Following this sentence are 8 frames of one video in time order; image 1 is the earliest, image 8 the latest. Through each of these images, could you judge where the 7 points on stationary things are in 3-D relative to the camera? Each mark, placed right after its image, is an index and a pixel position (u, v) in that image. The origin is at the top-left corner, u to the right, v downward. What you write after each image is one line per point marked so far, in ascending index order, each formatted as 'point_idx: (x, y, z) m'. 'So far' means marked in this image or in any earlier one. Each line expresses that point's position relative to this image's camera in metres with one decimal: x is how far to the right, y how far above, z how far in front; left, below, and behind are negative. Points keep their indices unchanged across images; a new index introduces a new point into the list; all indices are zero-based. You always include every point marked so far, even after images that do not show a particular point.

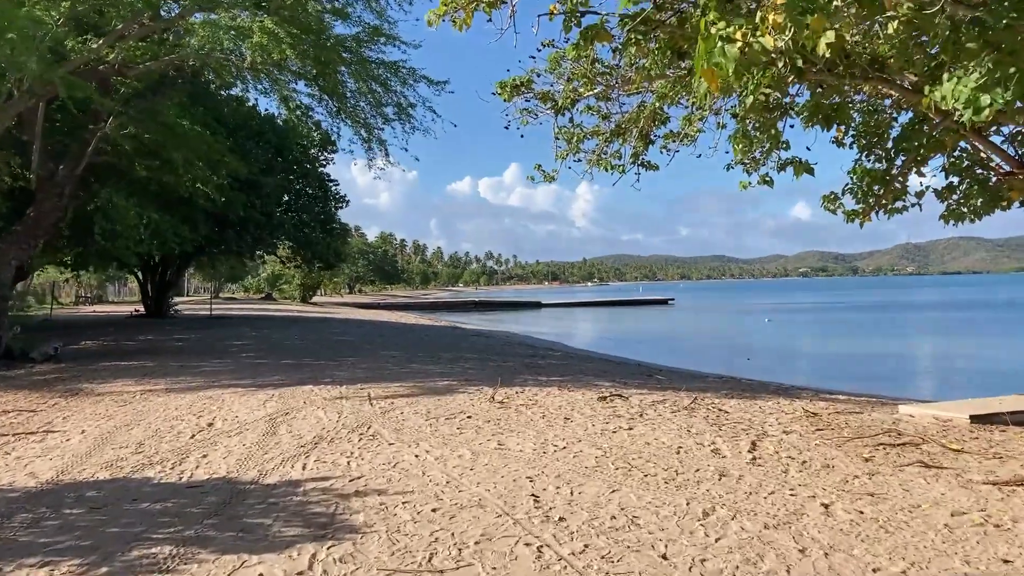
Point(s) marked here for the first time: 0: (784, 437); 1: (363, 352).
0: (+2.2, -1.2, +7.3) m
1: (-2.6, -1.1, +15.7) m
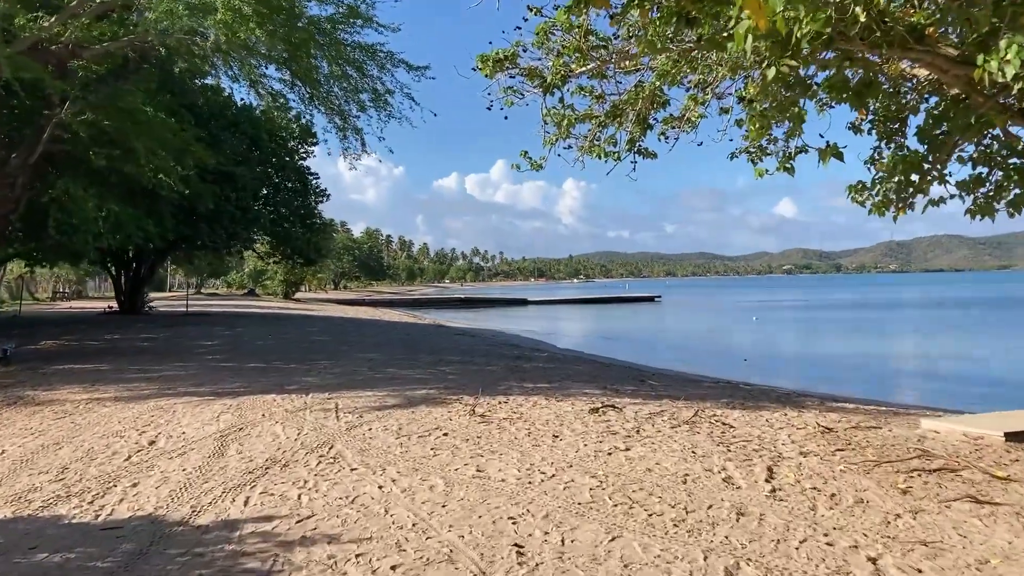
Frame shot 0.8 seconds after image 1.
0: (+2.0, -1.2, +6.4) m
1: (-2.8, -1.1, +14.8) m
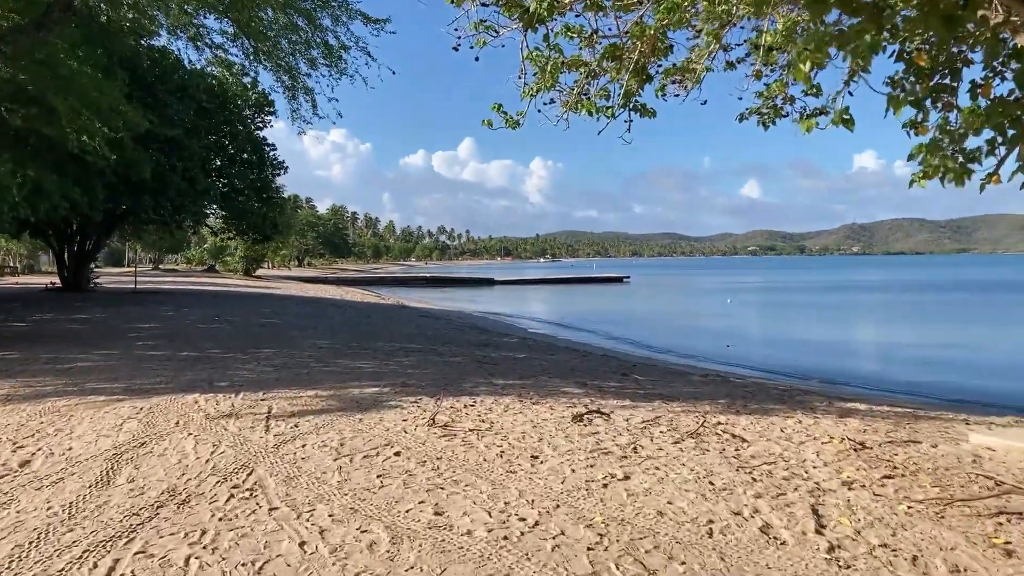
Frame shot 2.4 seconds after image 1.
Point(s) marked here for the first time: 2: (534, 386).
0: (+1.9, -1.1, +5.1) m
1: (-3.3, -0.8, +13.2) m
2: (+0.2, -1.0, +9.3) m
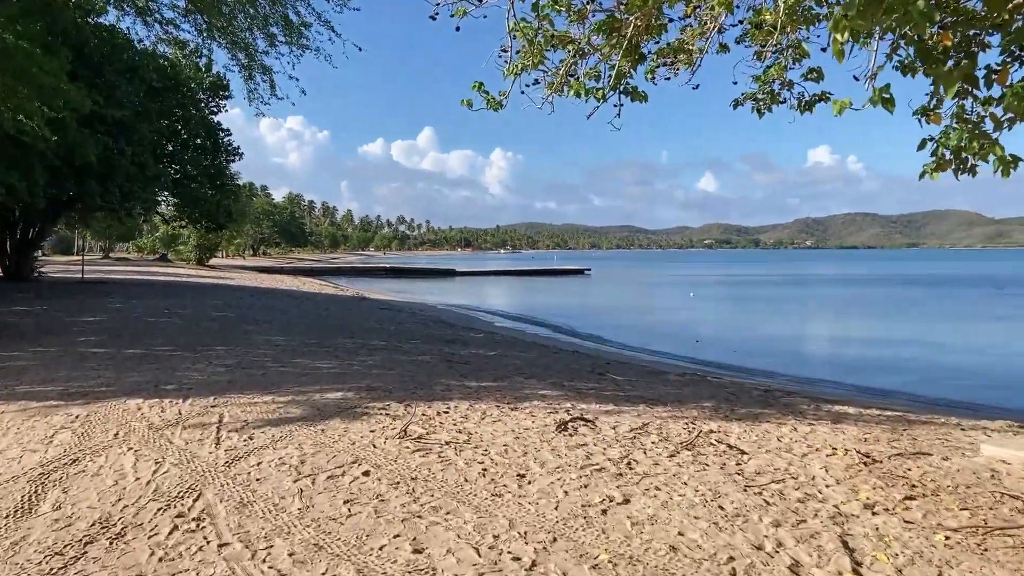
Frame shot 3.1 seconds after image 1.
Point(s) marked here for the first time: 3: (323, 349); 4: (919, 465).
0: (+1.8, -1.1, +4.5) m
1: (-3.7, -0.7, +12.5) m
2: (0.0, -1.0, +8.7) m
3: (-2.3, -0.8, +11.4) m
4: (+2.7, -1.2, +6.0) m
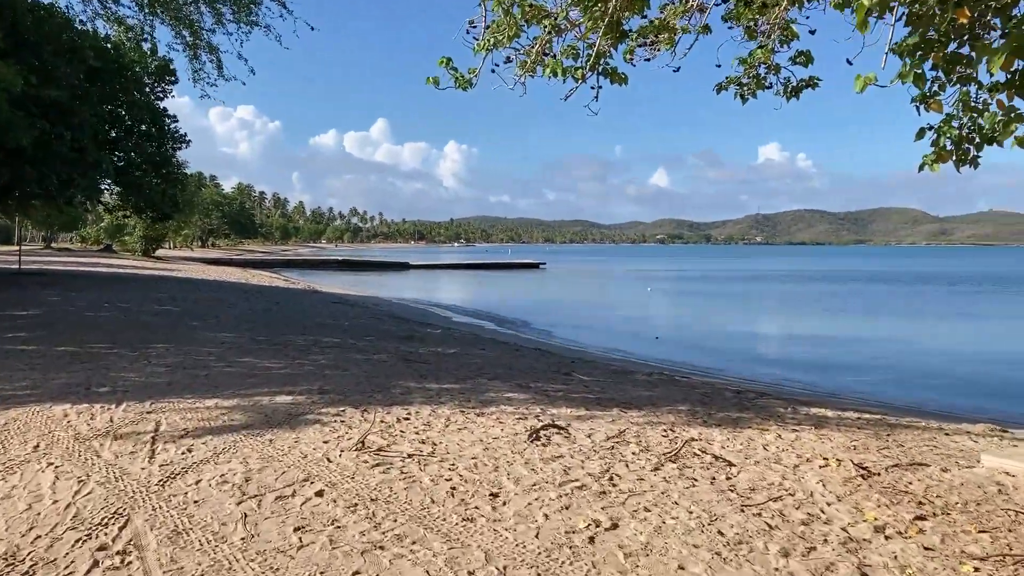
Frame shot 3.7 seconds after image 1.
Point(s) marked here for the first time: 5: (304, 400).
0: (+1.7, -1.2, +4.1) m
1: (-4.2, -0.6, +11.7) m
2: (-0.4, -0.9, +8.2) m
3: (-2.8, -0.7, +10.7) m
4: (+2.5, -1.2, +5.6) m
5: (-1.6, -0.9, +7.3) m
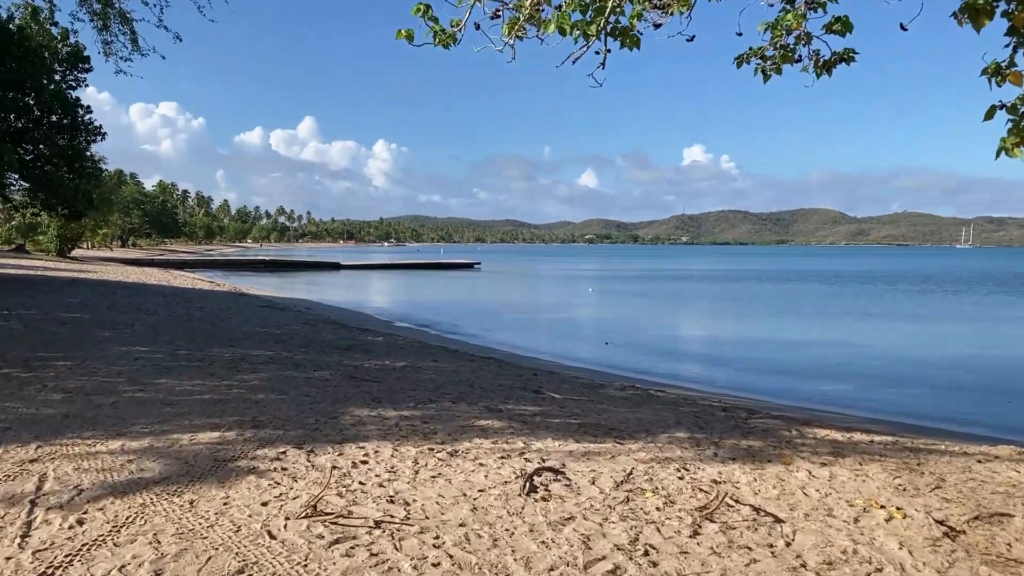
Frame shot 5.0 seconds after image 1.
0: (+1.8, -1.2, +3.0) m
1: (-4.7, -0.7, +10.1) m
2: (-0.6, -1.0, +6.9) m
3: (-3.2, -0.8, +9.2) m
4: (+2.5, -1.2, +4.5) m
5: (-1.8, -1.0, +5.9) m
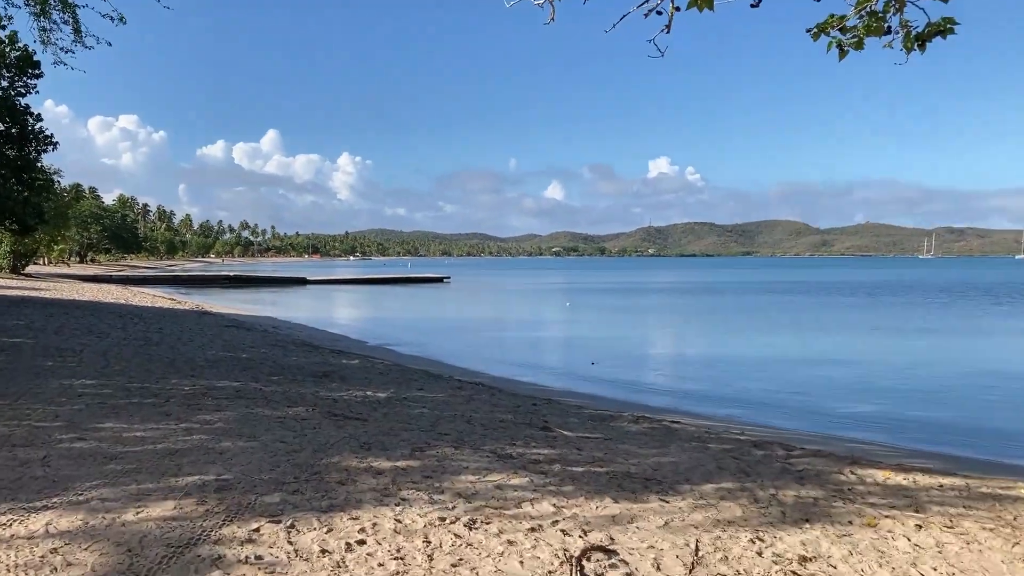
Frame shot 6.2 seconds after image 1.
0: (+2.1, -1.3, +1.9) m
1: (-4.7, -0.9, +8.8) m
2: (-0.4, -1.2, +5.7) m
3: (-3.1, -1.0, +7.9) m
4: (+2.7, -1.3, +3.5) m
5: (-1.6, -1.1, +4.7) m
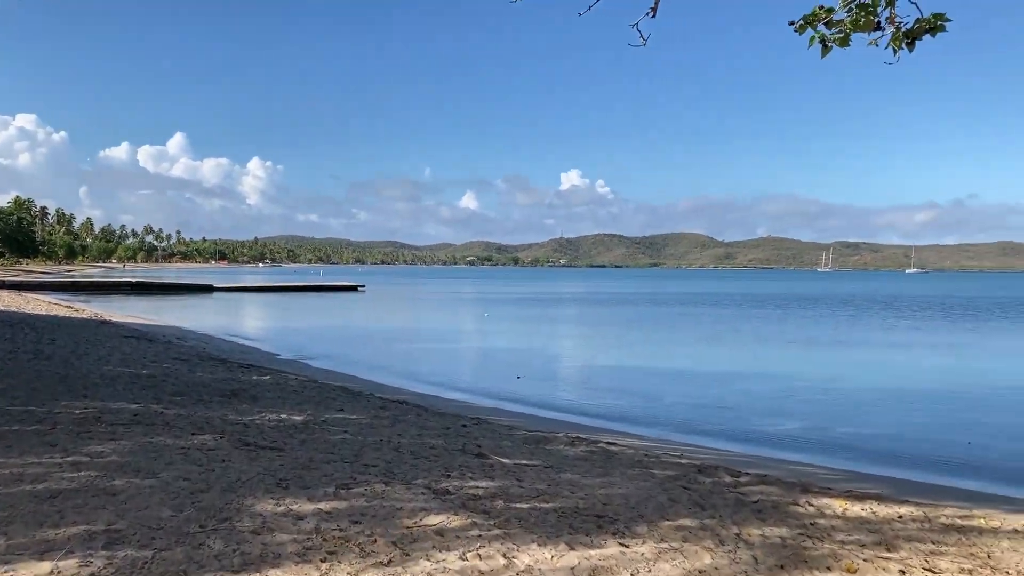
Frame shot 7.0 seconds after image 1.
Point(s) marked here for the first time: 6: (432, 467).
0: (+2.1, -1.4, +1.4) m
1: (-5.3, -1.0, +7.7) m
2: (-0.8, -1.3, +5.0) m
3: (-3.7, -1.1, +7.0) m
4: (+2.5, -1.4, +3.1) m
5: (-1.8, -1.2, +3.9) m
6: (-0.6, -1.3, +6.7) m
